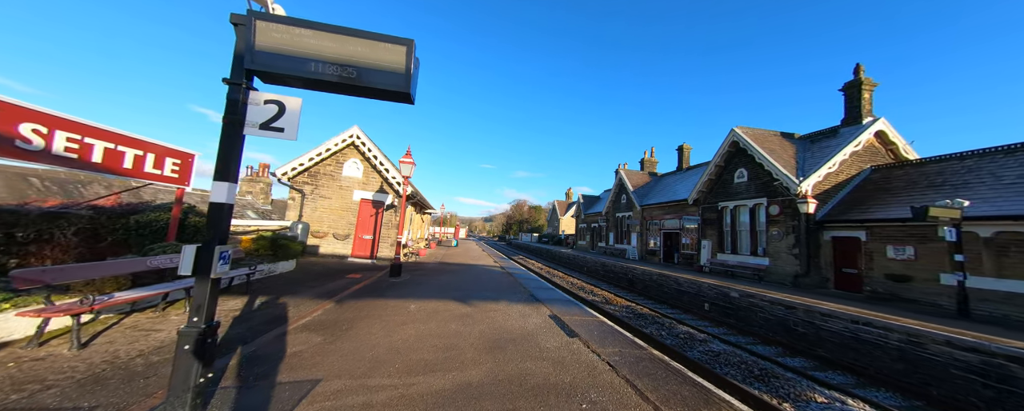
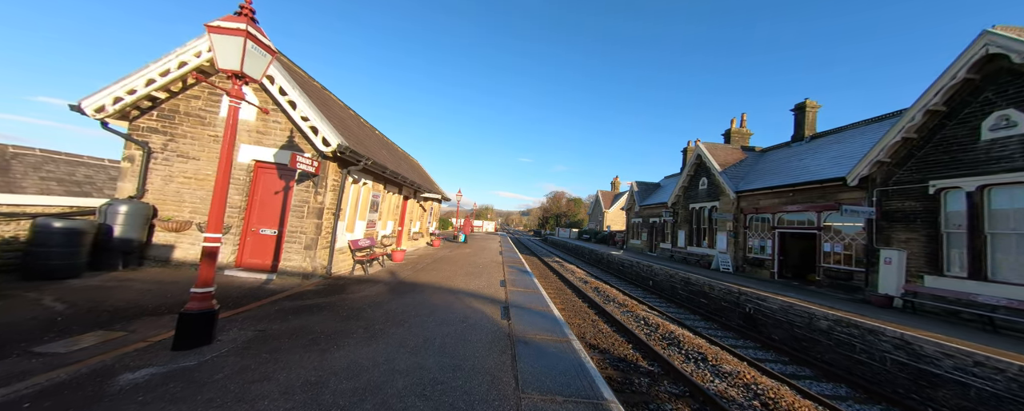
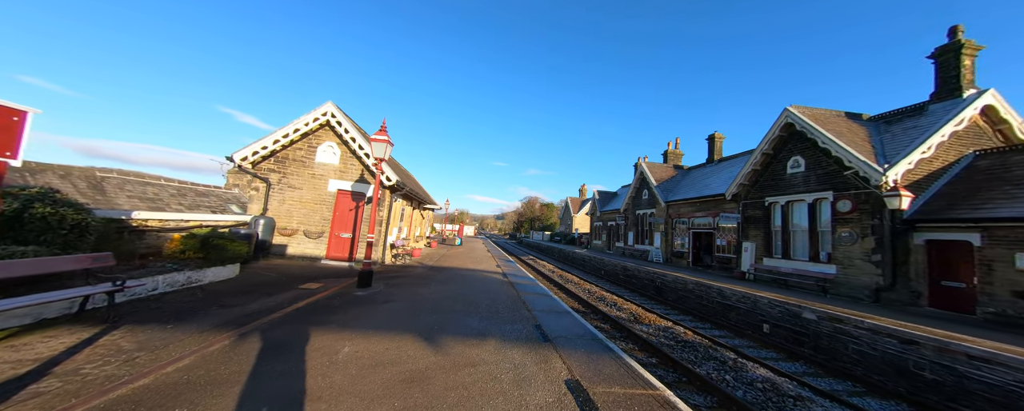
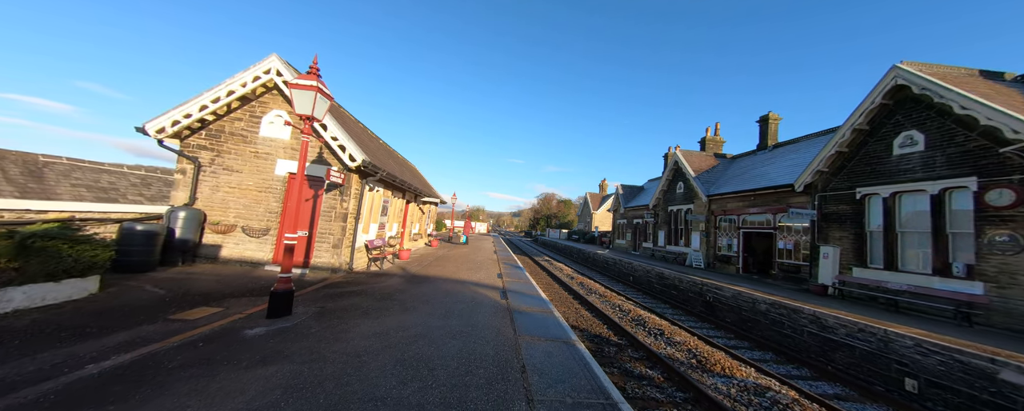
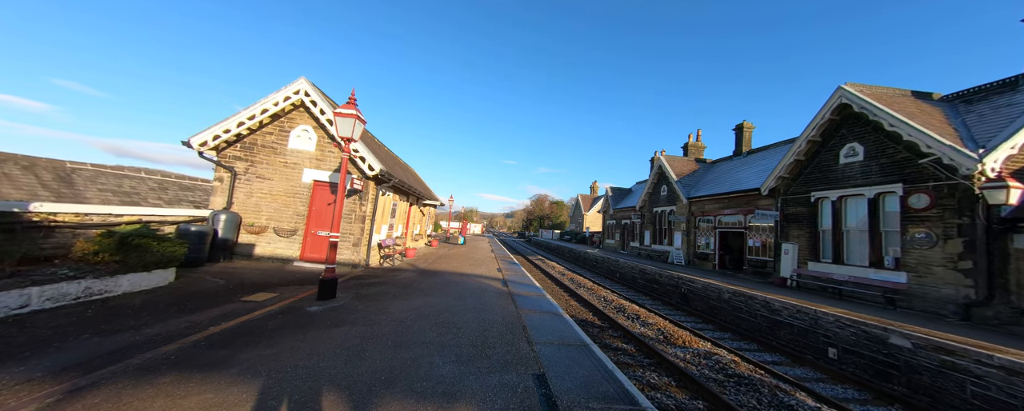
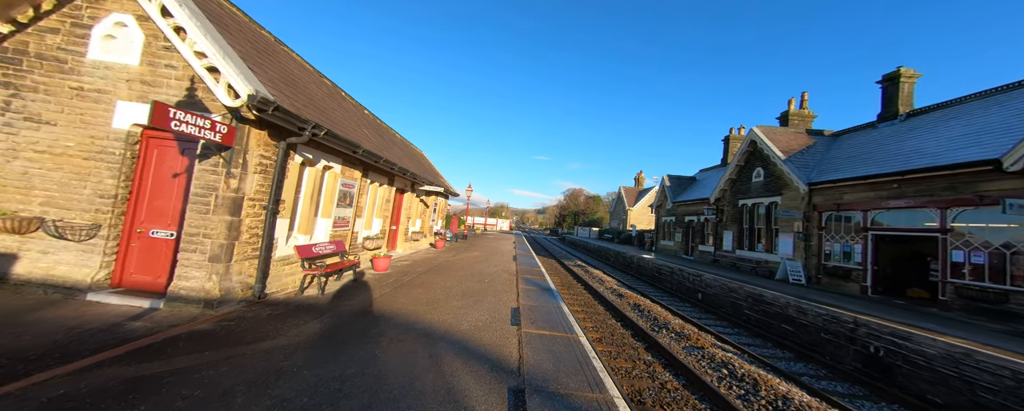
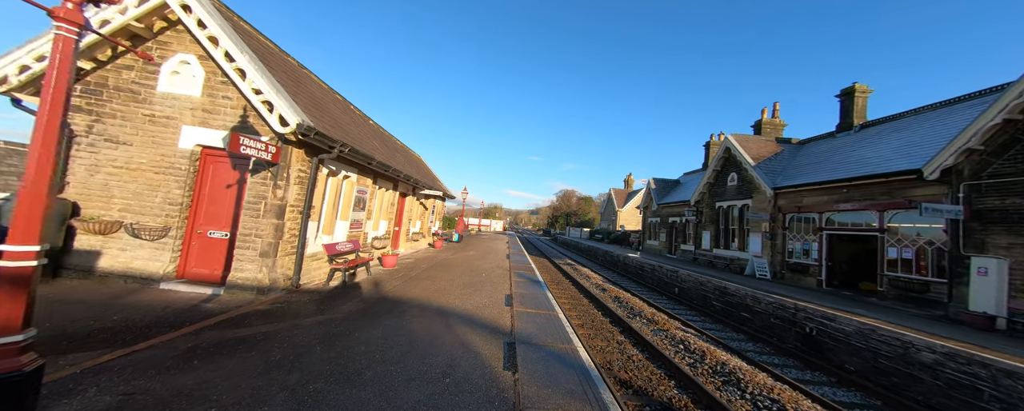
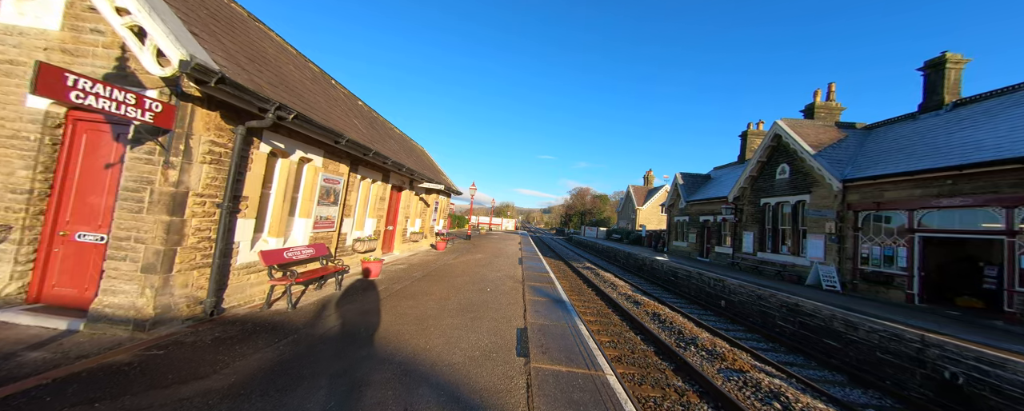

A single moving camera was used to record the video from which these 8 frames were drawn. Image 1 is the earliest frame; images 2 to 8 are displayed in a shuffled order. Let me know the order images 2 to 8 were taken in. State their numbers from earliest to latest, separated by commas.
3, 5, 4, 2, 7, 6, 8
